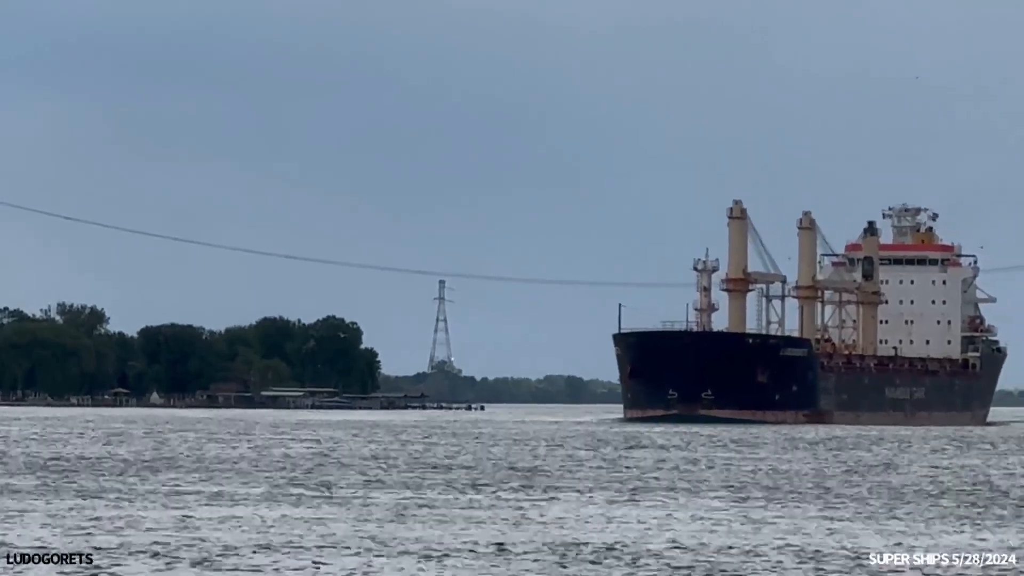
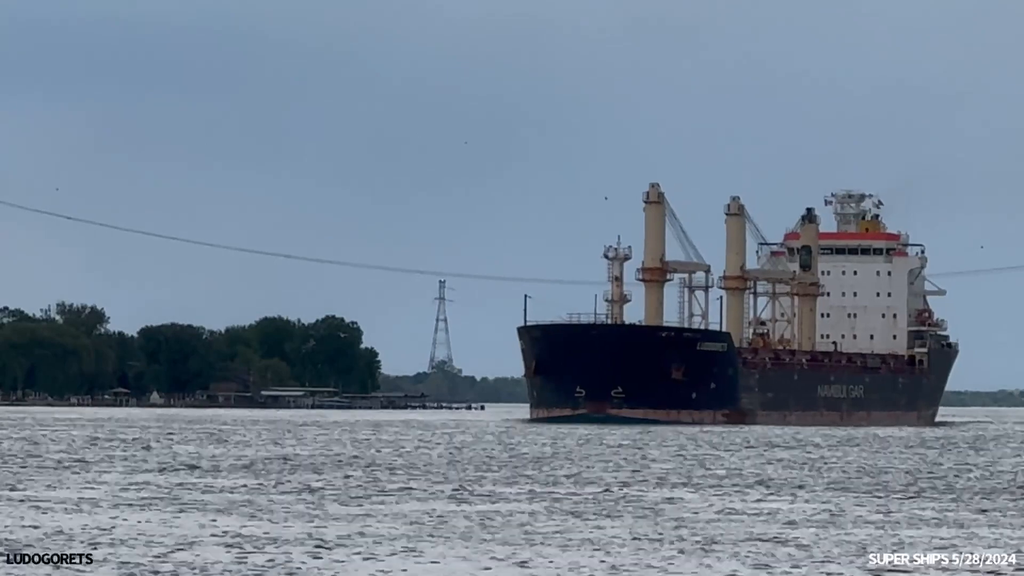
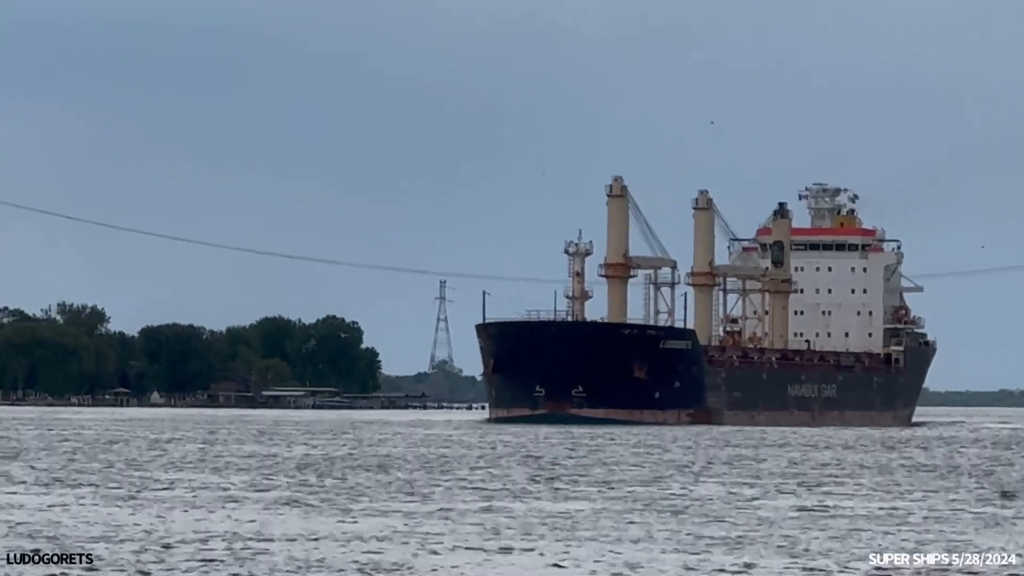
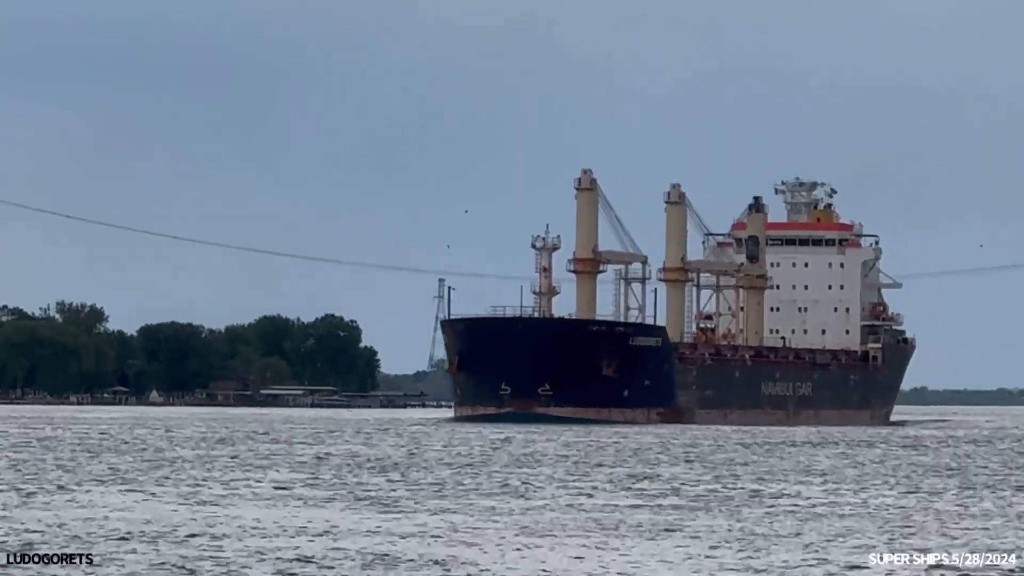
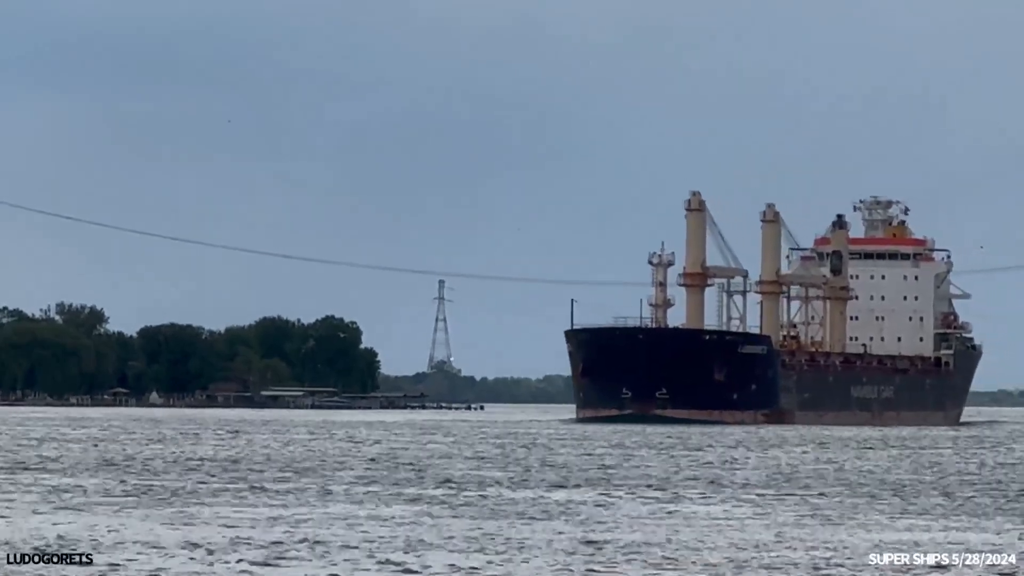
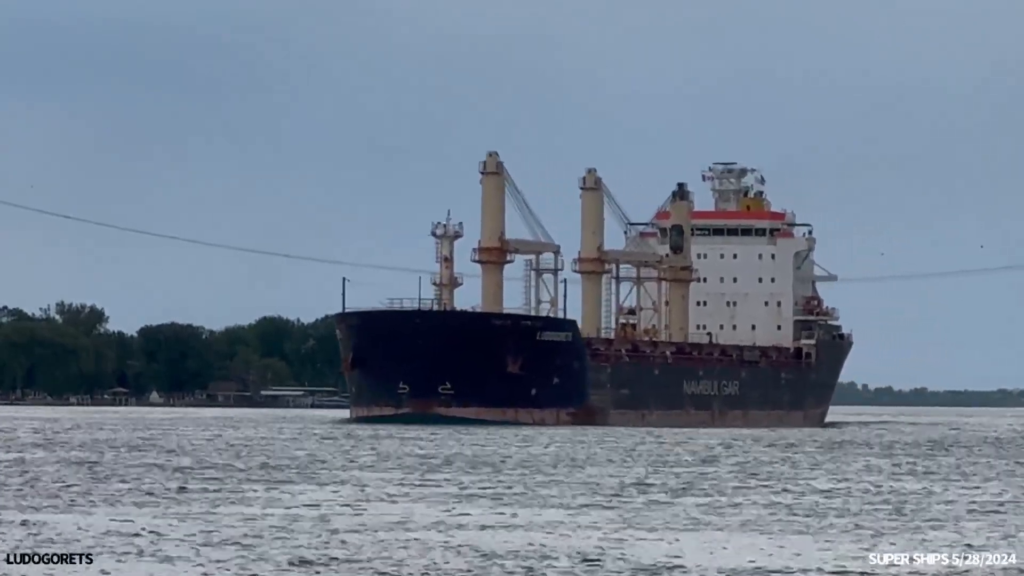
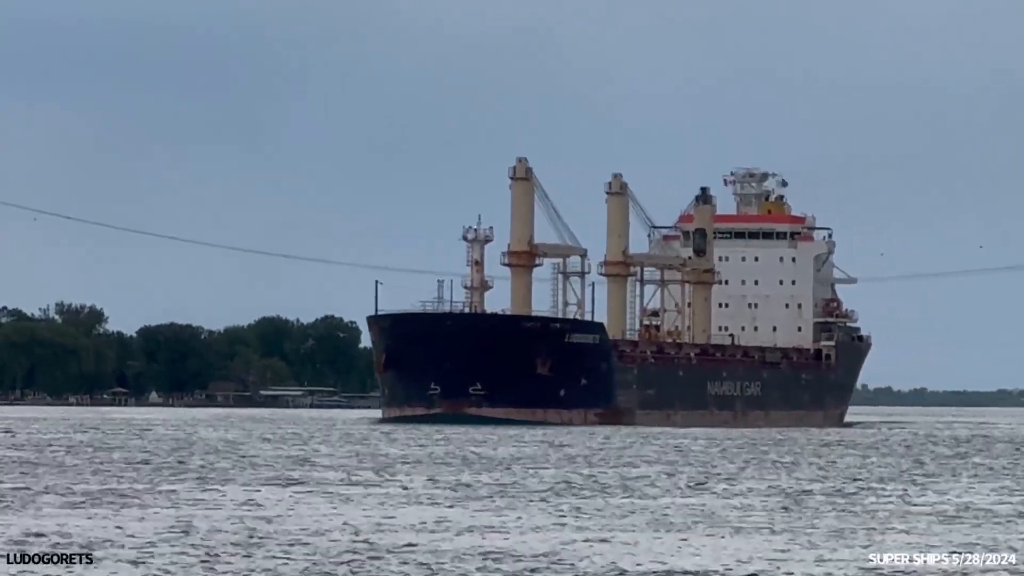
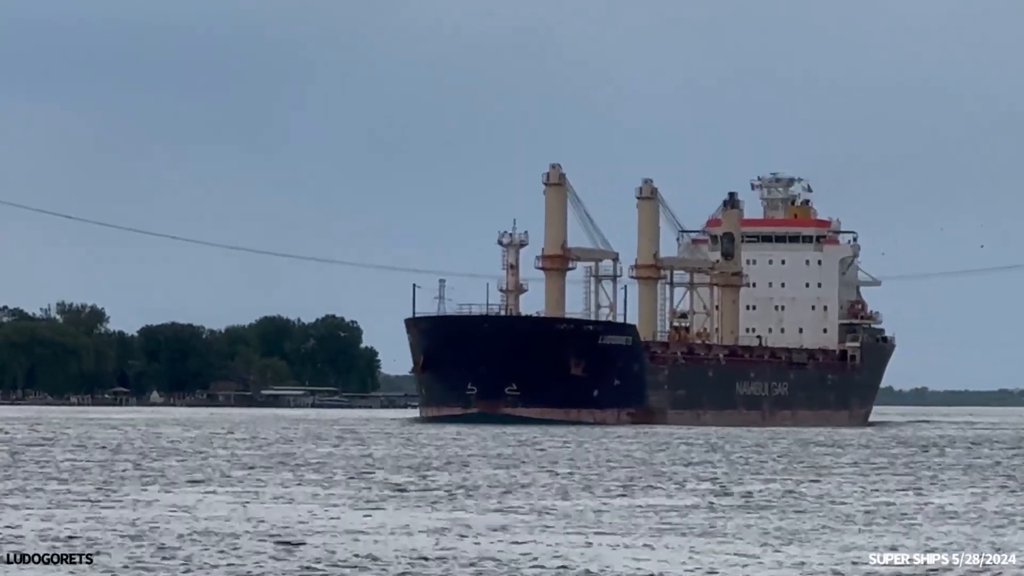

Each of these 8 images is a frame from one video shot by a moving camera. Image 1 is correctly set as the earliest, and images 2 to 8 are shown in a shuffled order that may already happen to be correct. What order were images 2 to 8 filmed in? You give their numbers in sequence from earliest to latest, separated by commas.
5, 2, 3, 4, 8, 7, 6
